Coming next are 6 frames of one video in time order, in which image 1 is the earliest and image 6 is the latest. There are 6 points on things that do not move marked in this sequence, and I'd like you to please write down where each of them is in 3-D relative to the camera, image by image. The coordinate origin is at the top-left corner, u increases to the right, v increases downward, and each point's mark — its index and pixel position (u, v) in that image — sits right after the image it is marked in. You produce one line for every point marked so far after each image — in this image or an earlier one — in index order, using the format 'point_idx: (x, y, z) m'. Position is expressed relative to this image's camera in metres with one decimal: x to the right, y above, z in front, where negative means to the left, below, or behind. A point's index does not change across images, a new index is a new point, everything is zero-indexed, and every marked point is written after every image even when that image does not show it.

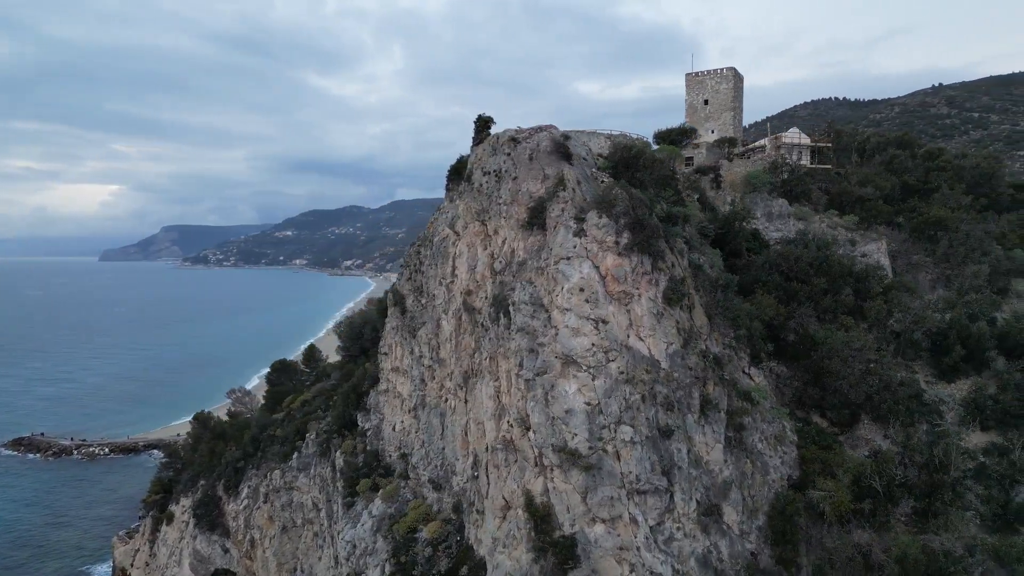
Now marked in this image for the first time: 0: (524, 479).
0: (+0.3, -3.4, +10.5) m
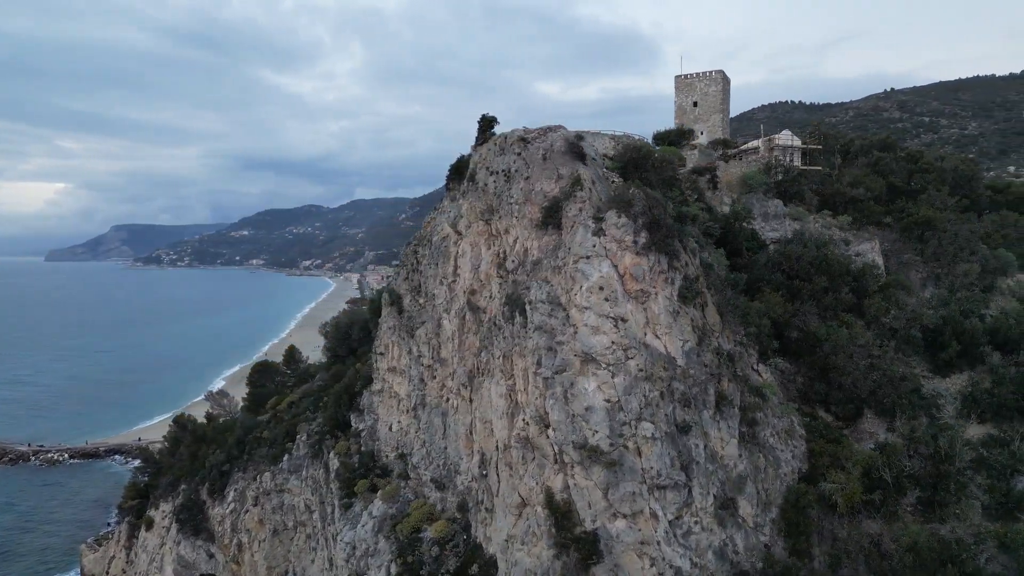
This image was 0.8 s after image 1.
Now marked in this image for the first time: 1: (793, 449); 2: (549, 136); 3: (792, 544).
0: (+0.6, -3.4, +10.5) m
1: (+5.3, -3.0, +11.0) m
2: (+0.8, +3.2, +12.3) m
3: (+4.9, -4.5, +10.2) m
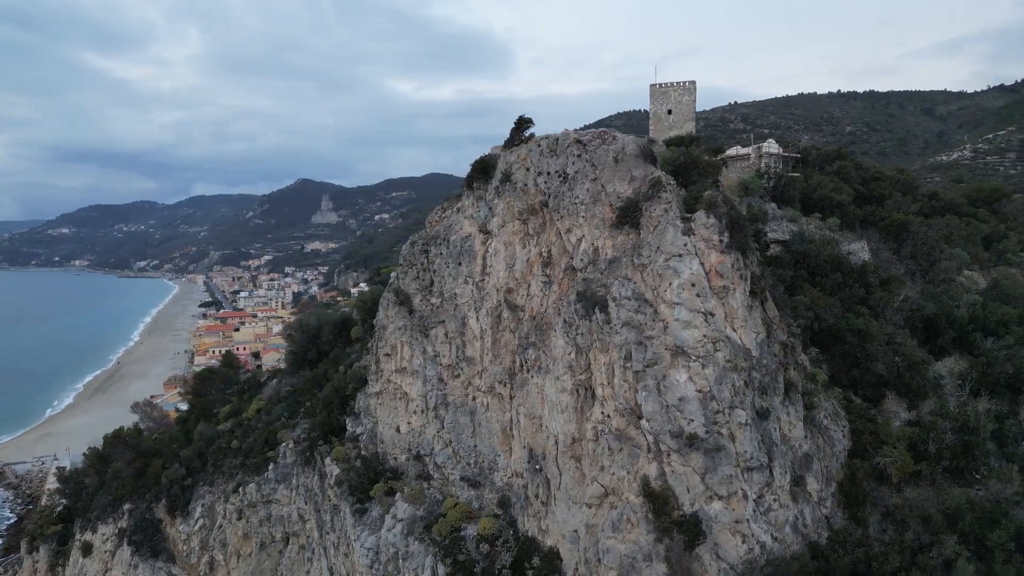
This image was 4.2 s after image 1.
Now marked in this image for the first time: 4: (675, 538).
0: (+2.3, -3.4, +11.0) m
1: (+6.9, -3.0, +12.1) m
2: (+2.2, +3.3, +12.7) m
3: (+6.6, -4.4, +11.3) m
4: (+2.9, -4.5, +10.4) m
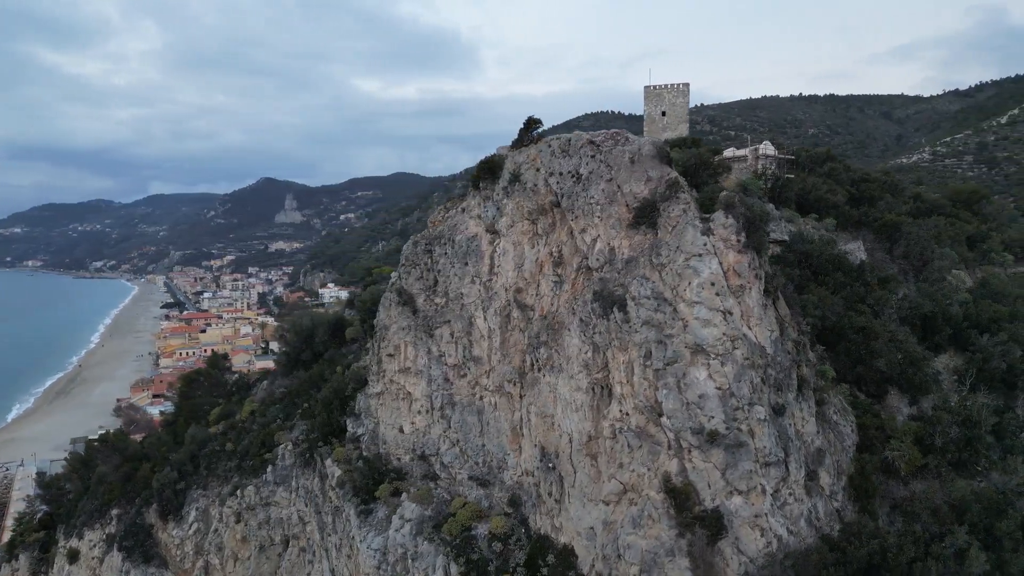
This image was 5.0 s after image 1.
0: (+2.7, -3.3, +11.1) m
1: (+7.3, -2.9, +12.5) m
2: (+2.6, +3.3, +12.9) m
3: (+7.0, -4.4, +11.7) m
4: (+3.3, -4.5, +10.5) m
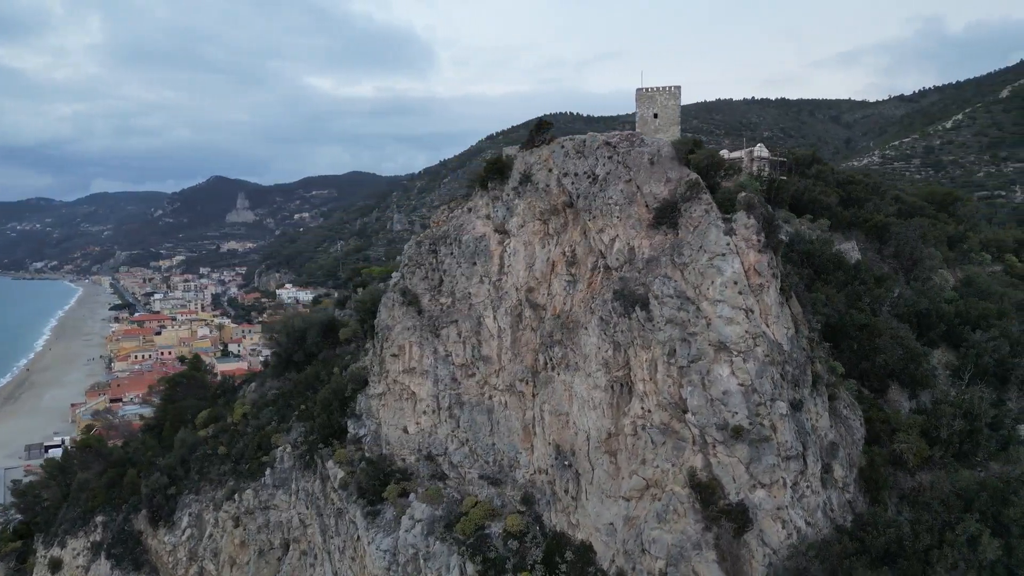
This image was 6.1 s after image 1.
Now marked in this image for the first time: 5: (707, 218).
0: (+3.3, -3.3, +11.4) m
1: (+7.7, -2.9, +12.9) m
2: (+3.0, +3.3, +13.1) m
3: (+7.5, -4.4, +12.1) m
4: (+3.9, -4.4, +10.8) m
5: (+3.9, +1.4, +11.6) m
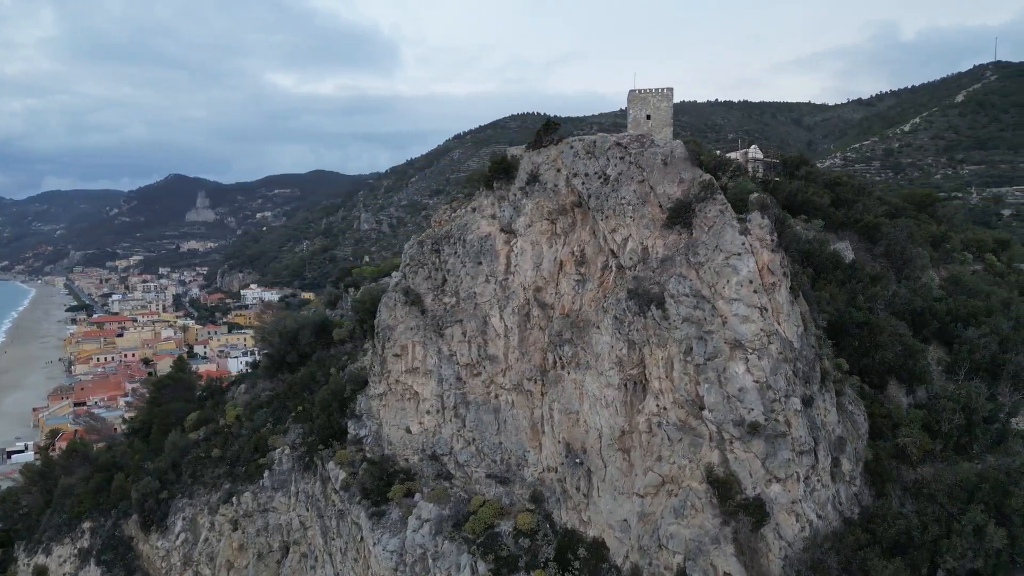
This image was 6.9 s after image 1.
0: (+3.6, -3.3, +11.6) m
1: (+8.1, -2.9, +13.3) m
2: (+3.3, +3.3, +13.3) m
3: (+7.9, -4.3, +12.5) m
4: (+4.3, -4.4, +11.0) m
5: (+4.2, +1.4, +11.9) m
